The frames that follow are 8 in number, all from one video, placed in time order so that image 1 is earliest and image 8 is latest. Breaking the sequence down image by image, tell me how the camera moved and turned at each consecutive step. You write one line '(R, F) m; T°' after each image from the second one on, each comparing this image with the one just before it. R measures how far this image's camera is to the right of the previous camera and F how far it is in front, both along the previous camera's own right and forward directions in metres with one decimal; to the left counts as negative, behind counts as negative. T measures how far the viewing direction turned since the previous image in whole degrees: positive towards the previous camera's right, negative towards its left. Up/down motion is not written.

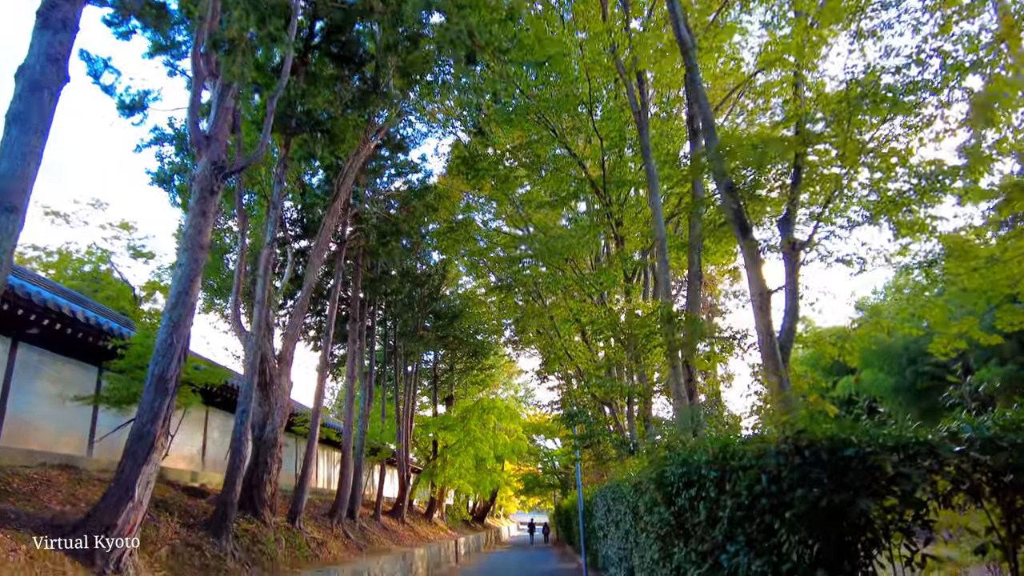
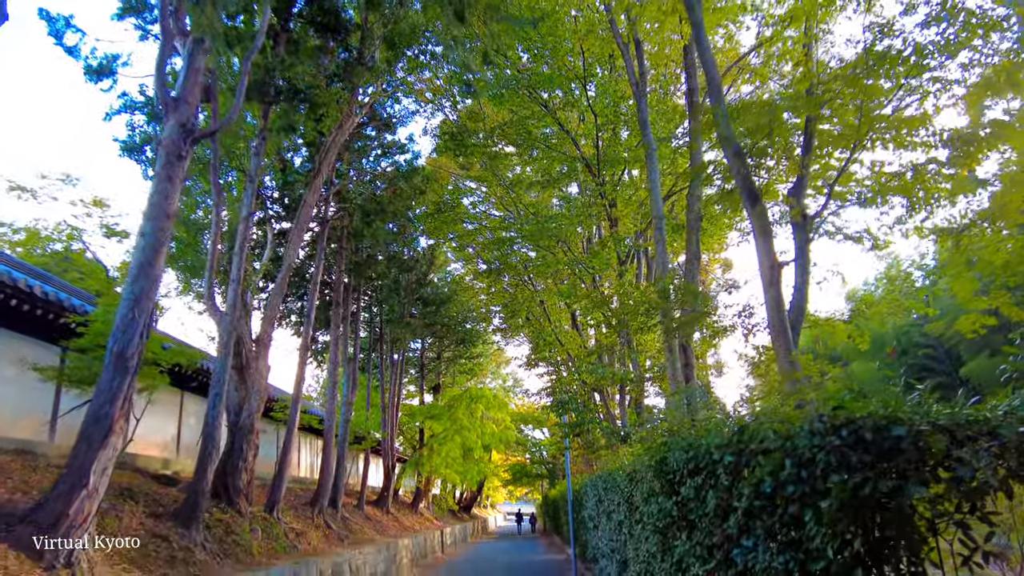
(0.0, +0.5) m; +1°
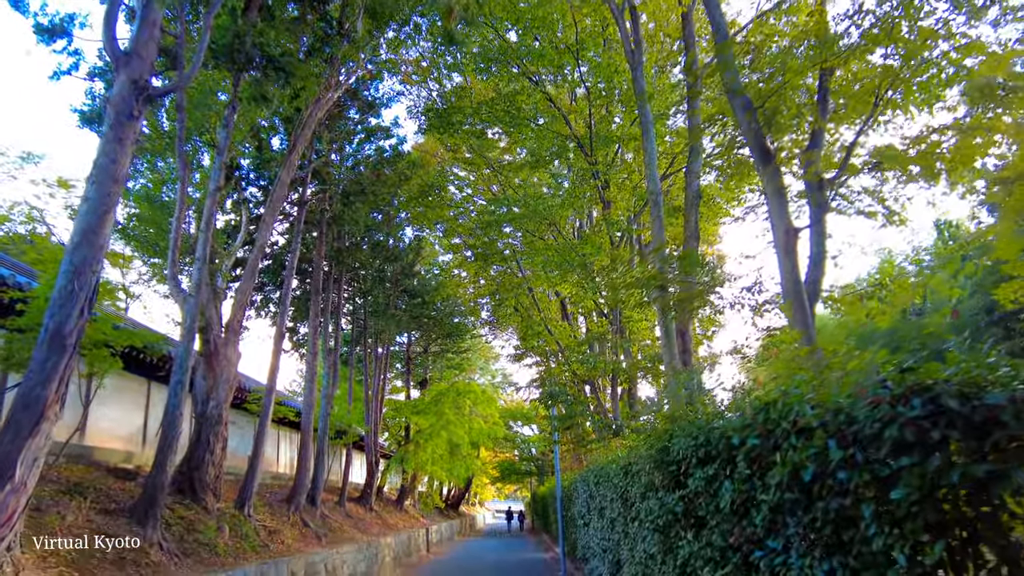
(+0.1, +0.7) m; +1°
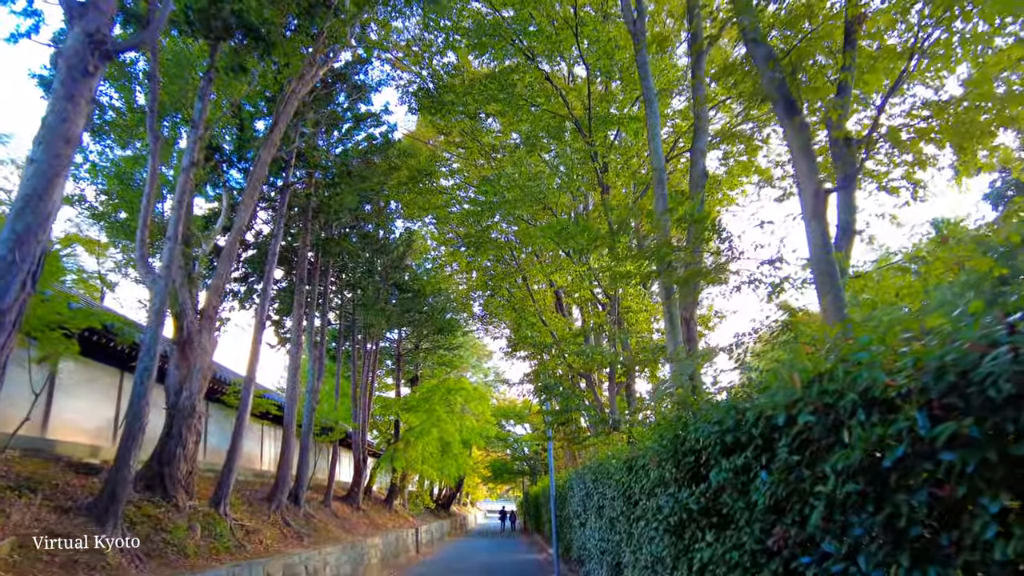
(0.0, +0.7) m; +1°
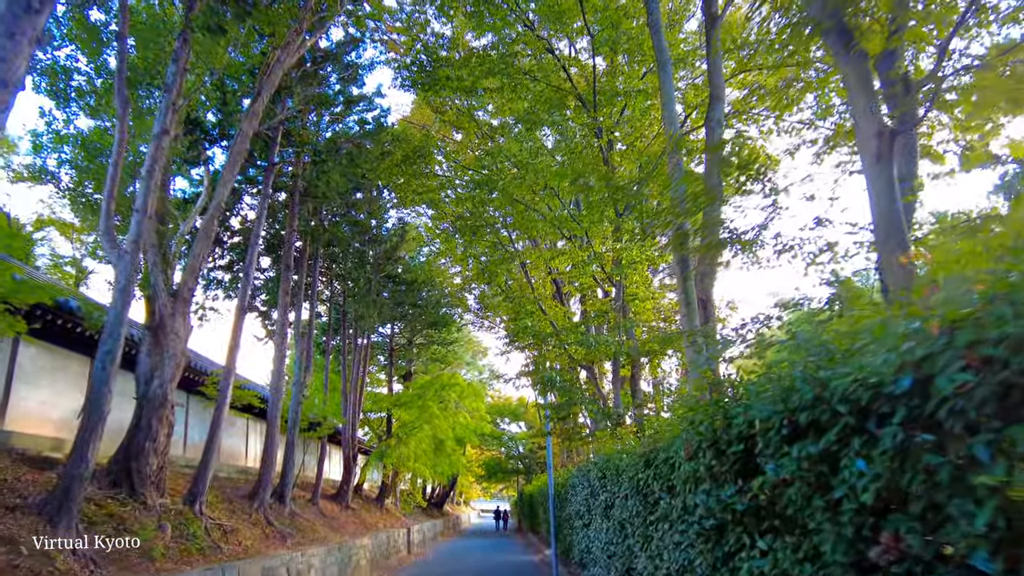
(-0.1, +0.8) m; 0°
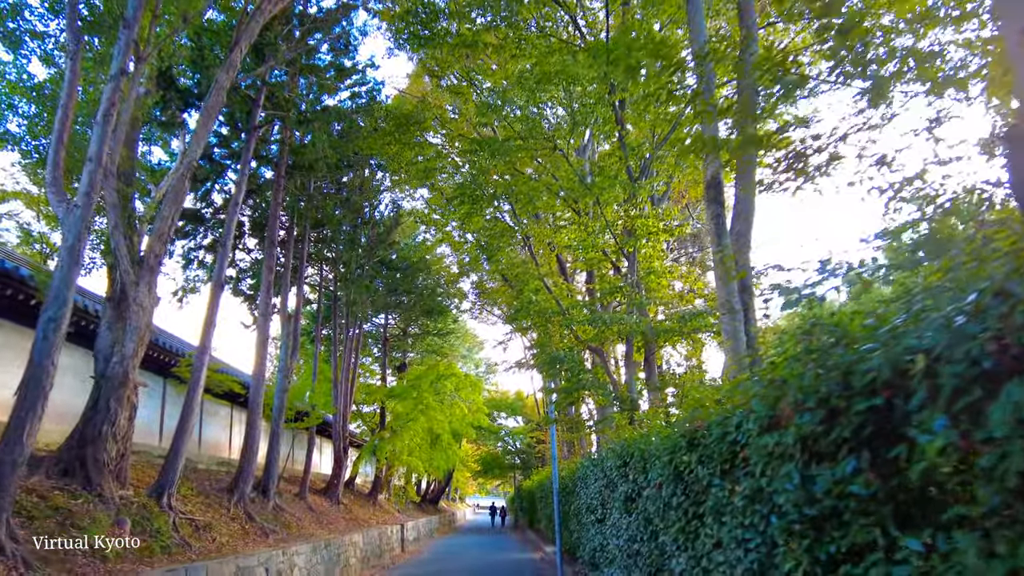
(-0.1, +1.1) m; 0°
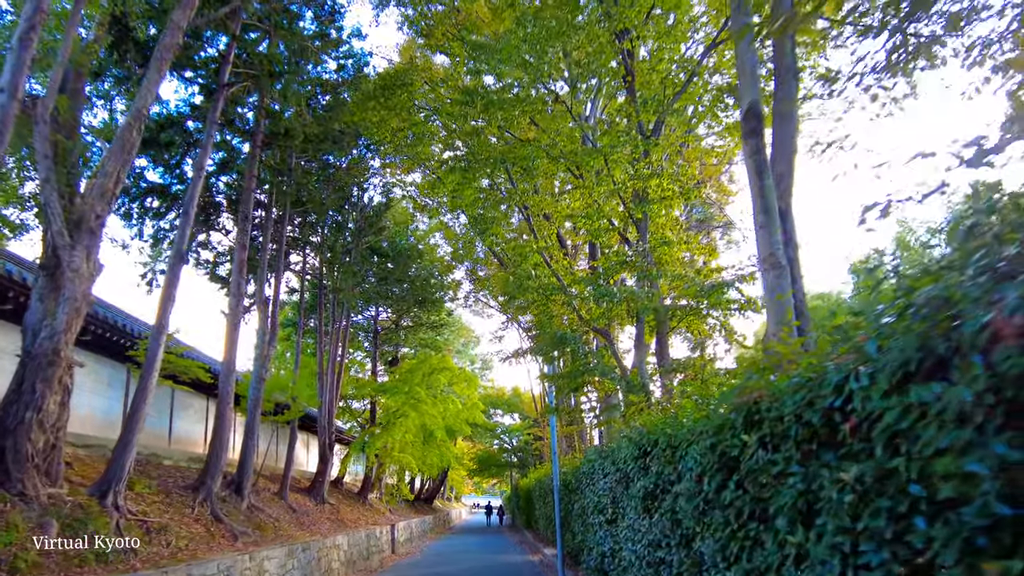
(0.0, +1.3) m; 0°
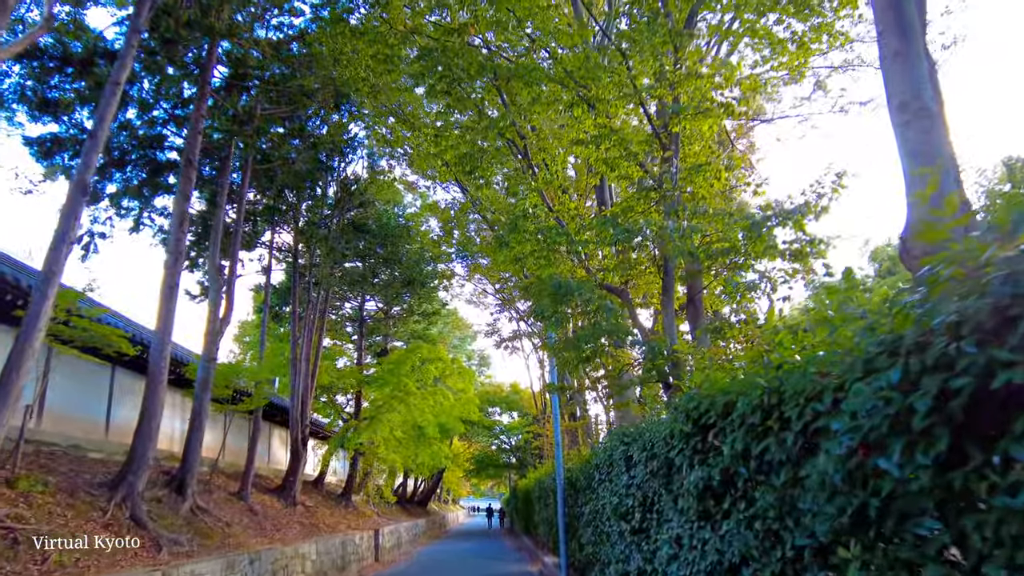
(+0.1, +2.3) m; 0°
